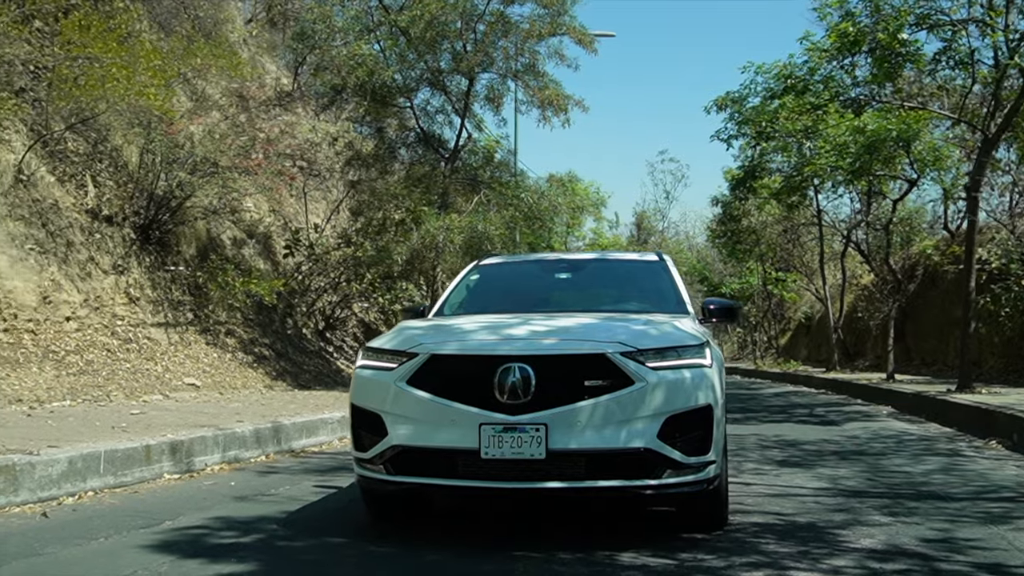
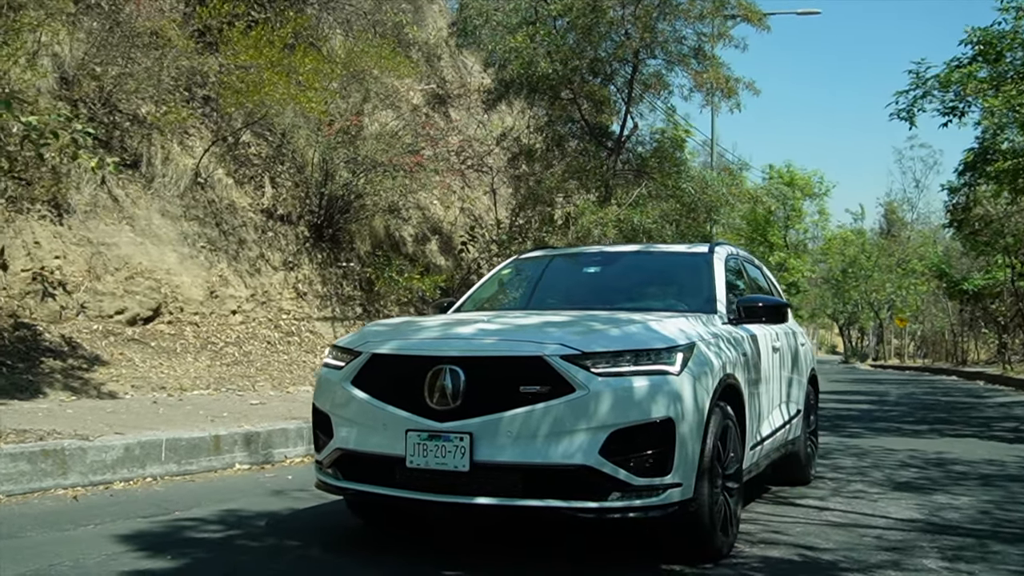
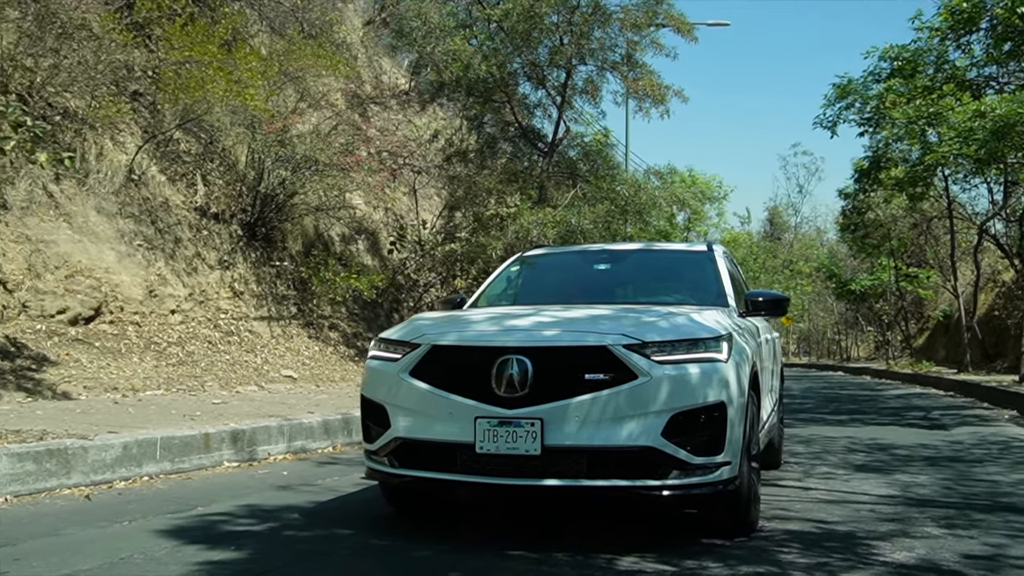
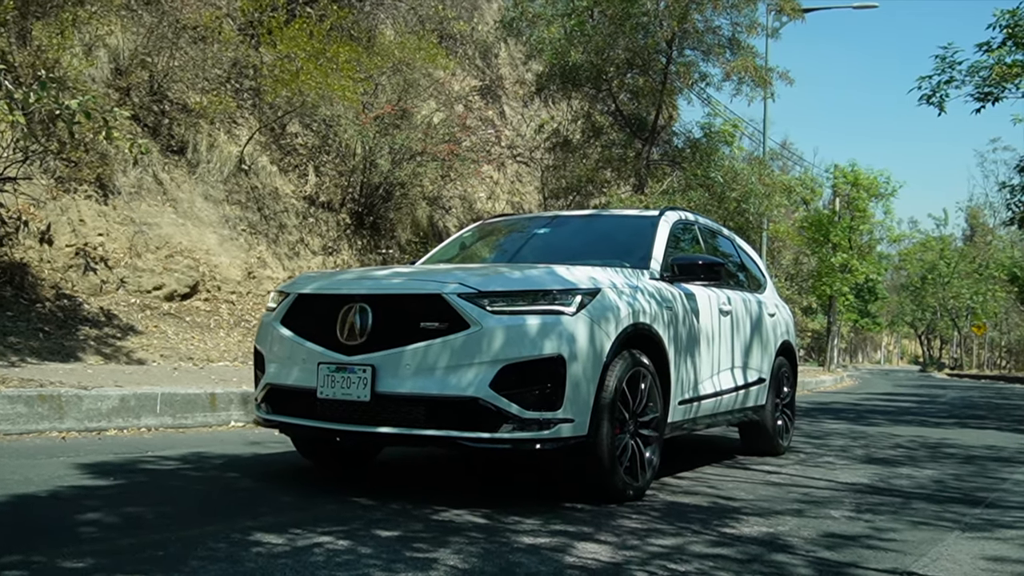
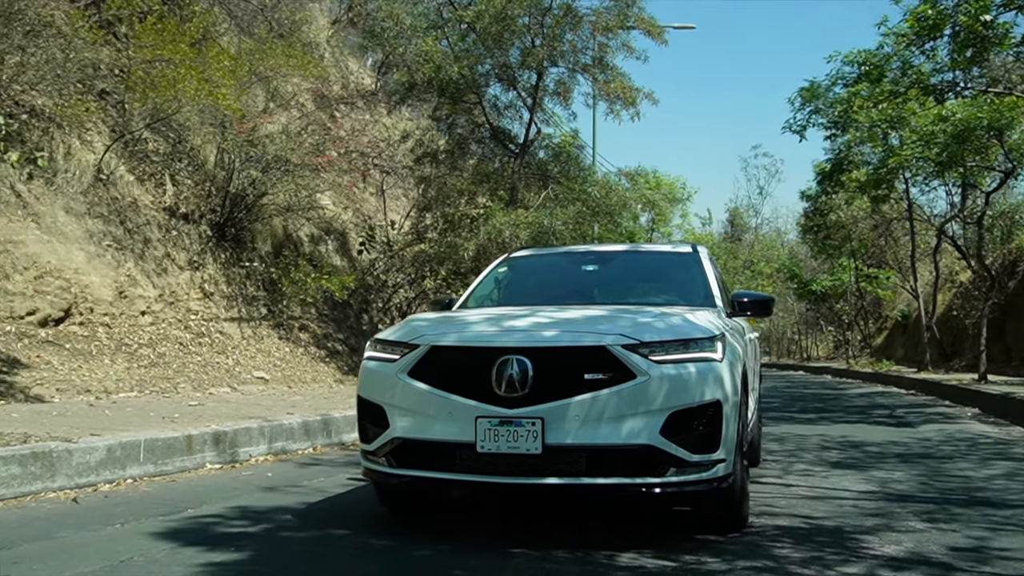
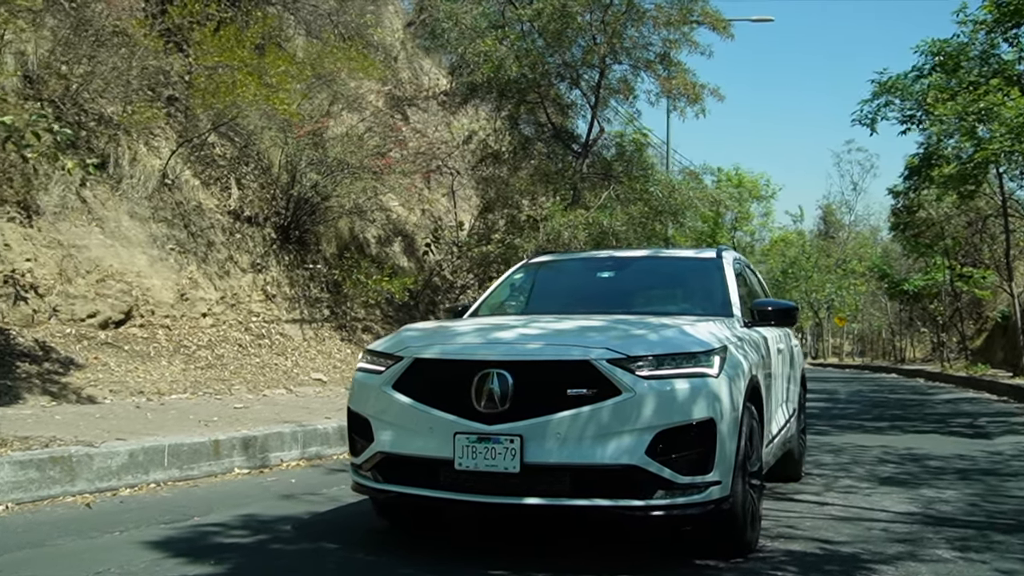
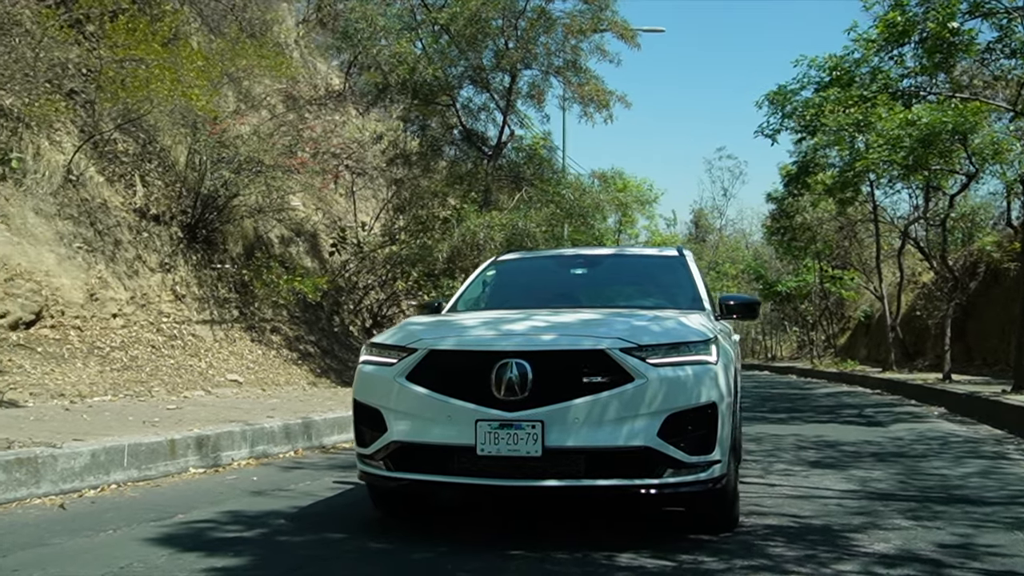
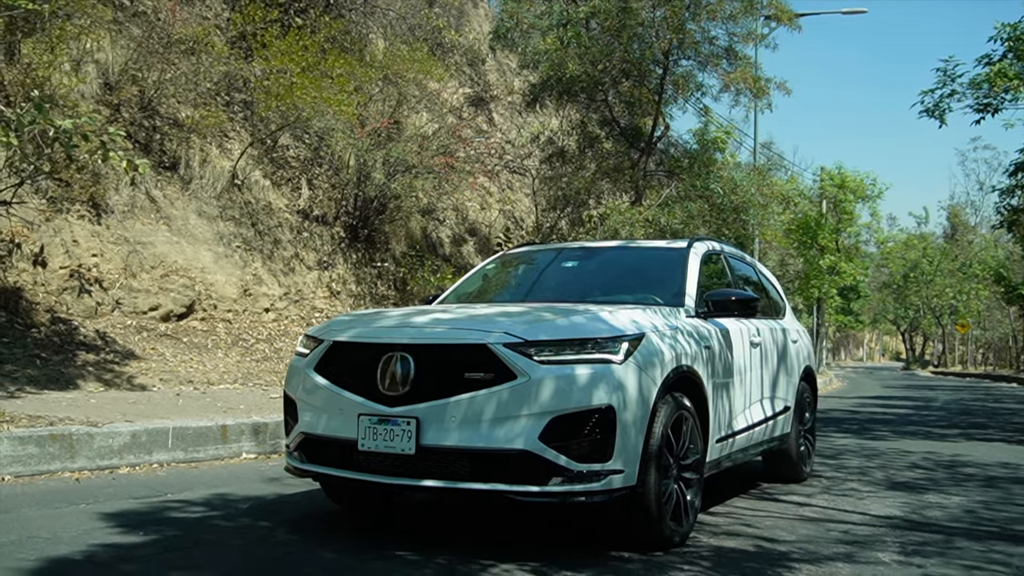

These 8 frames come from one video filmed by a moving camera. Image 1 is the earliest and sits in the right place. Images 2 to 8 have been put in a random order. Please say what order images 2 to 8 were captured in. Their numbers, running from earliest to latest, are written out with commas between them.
7, 5, 3, 6, 2, 8, 4
